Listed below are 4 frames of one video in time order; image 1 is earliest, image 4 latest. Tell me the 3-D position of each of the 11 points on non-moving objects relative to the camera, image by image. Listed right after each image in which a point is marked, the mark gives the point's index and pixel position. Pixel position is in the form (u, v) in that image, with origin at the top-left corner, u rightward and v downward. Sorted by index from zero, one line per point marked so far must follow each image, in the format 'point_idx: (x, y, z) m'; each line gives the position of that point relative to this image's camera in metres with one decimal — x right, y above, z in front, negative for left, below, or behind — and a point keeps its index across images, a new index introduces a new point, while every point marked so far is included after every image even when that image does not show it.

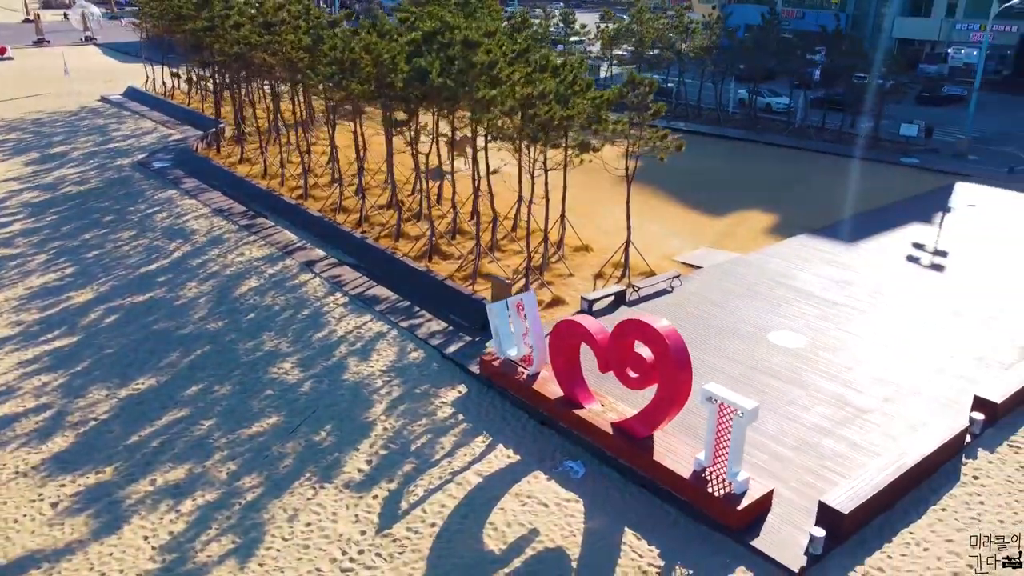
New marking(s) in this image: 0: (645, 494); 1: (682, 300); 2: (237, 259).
0: (+1.7, -2.6, +10.2) m
1: (+3.4, -0.2, +15.8) m
2: (-6.1, +0.6, +17.9) m
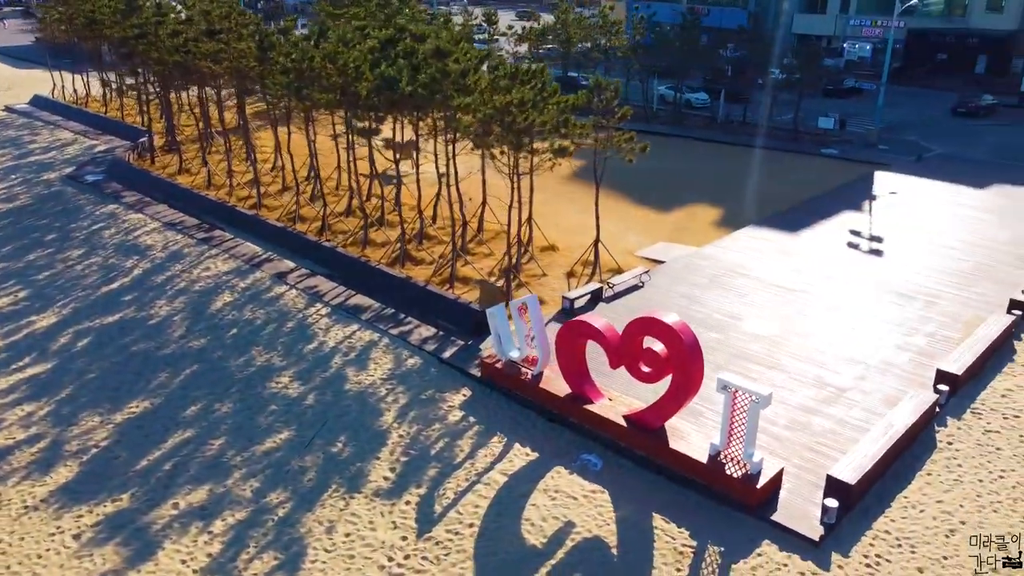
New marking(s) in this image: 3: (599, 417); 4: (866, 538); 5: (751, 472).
0: (+2.1, -2.6, +10.9) m
1: (+3.0, -0.1, +16.6) m
2: (-6.7, +0.3, +17.6) m
3: (+1.3, -1.9, +11.7) m
4: (+4.4, -3.0, +9.8) m
5: (+3.0, -2.3, +10.3) m
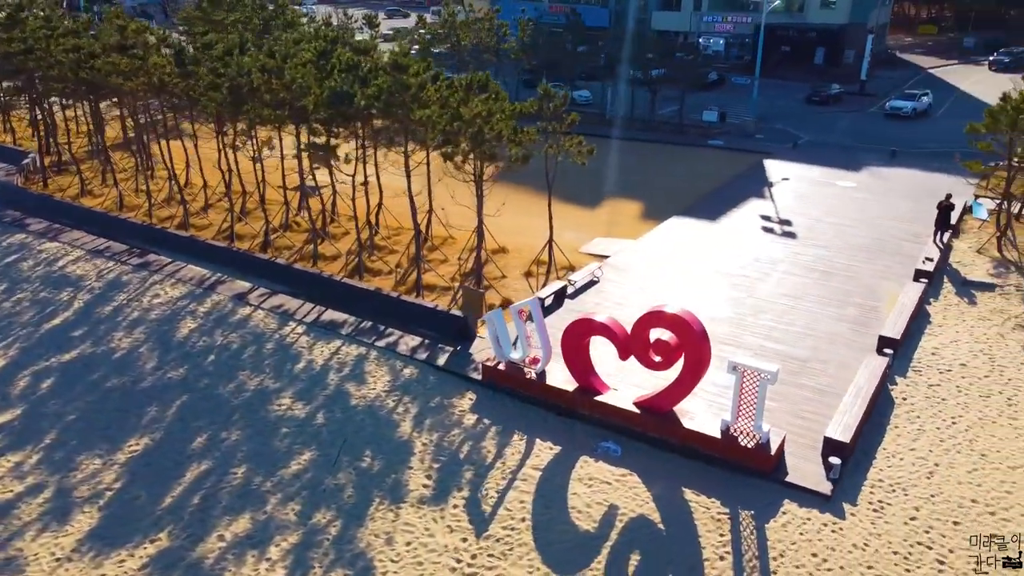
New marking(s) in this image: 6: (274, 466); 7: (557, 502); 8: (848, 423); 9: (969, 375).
0: (+2.5, -2.5, +12.0) m
1: (+2.3, 0.0, +17.7) m
2: (-7.5, -0.3, +17.0) m
3: (+1.6, -1.8, +12.6) m
4: (+5.0, -2.8, +11.3) m
5: (+3.6, -2.2, +11.5) m
6: (-3.5, -2.6, +12.0) m
7: (+0.6, -3.0, +11.1) m
8: (+5.1, -2.0, +12.1) m
9: (+8.1, -1.5, +14.2) m
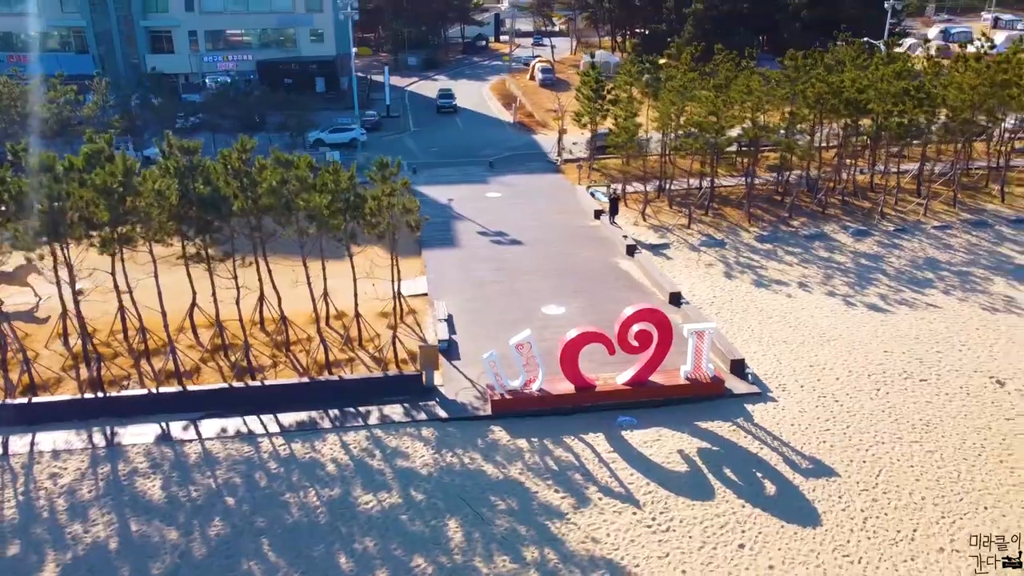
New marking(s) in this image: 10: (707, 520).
0: (+3.3, -2.5, +16.7) m
1: (-1.2, -0.7, +20.8) m
2: (-7.8, -3.4, +14.1) m
3: (+2.0, -2.1, +16.5) m
4: (+5.6, -2.0, +17.8) m
5: (+4.2, -1.8, +17.0) m
6: (-1.2, -4.1, +12.9) m
7: (+2.5, -3.3, +14.9) m
8: (+4.9, -1.3, +18.4) m
9: (+5.7, -0.3, +21.8) m
10: (+3.3, -3.9, +13.5) m
